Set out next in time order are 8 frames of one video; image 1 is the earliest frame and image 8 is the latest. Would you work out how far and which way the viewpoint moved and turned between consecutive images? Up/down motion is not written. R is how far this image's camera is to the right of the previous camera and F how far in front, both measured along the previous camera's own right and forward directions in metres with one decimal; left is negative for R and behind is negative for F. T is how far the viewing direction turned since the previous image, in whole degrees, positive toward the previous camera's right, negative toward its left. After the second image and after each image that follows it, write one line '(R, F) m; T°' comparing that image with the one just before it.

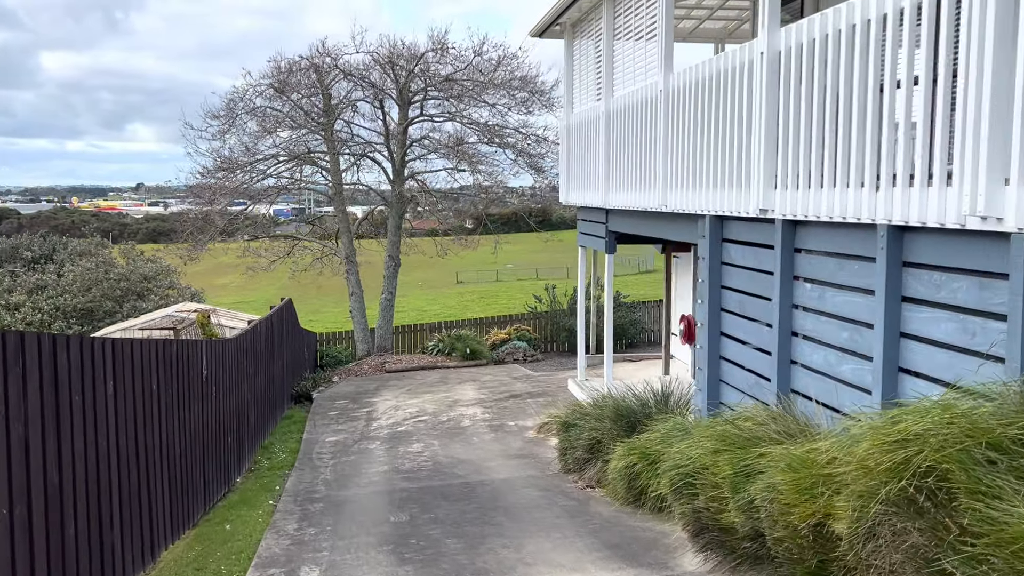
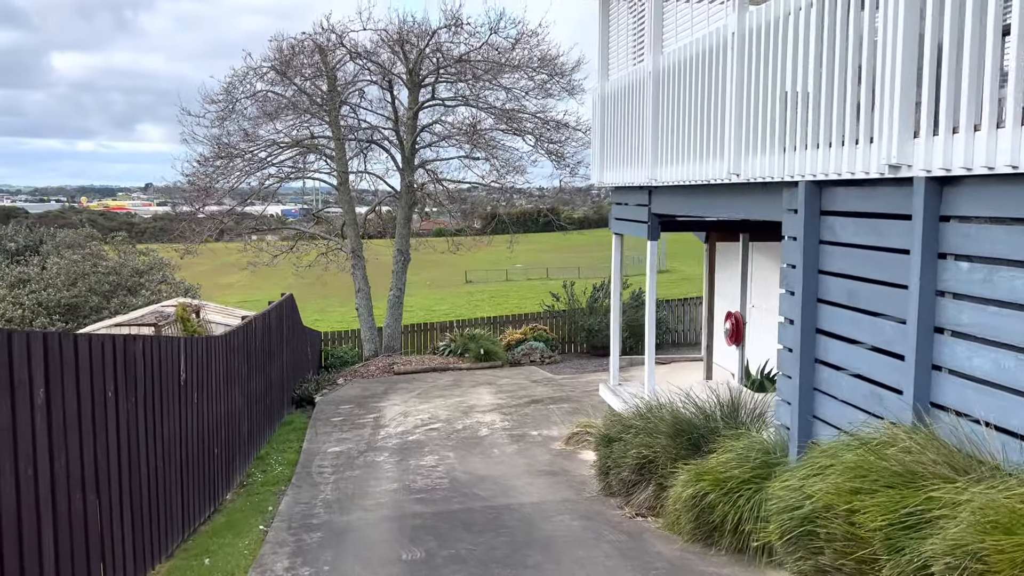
(-0.2, +1.1) m; -1°
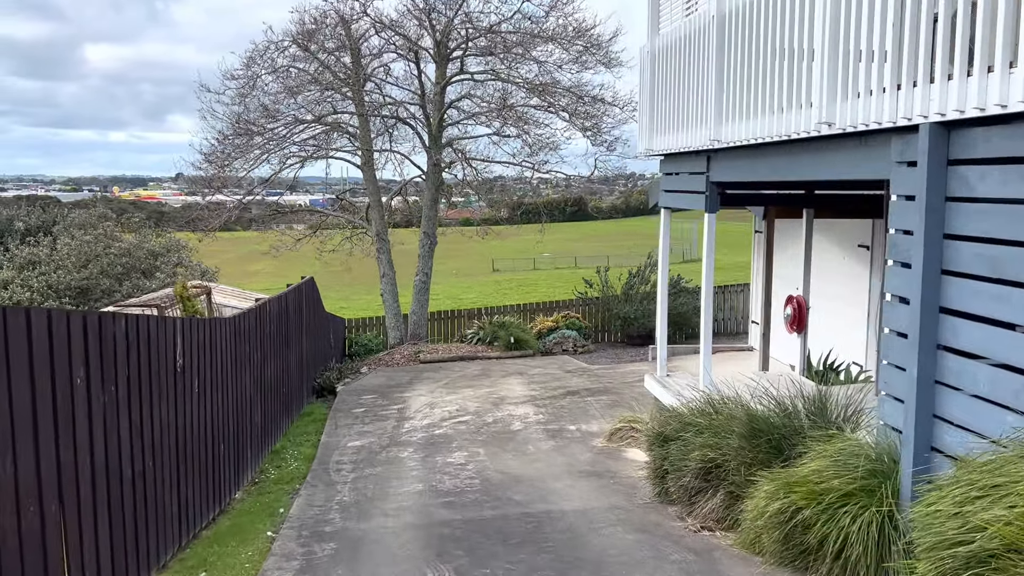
(-0.1, +0.8) m; -2°
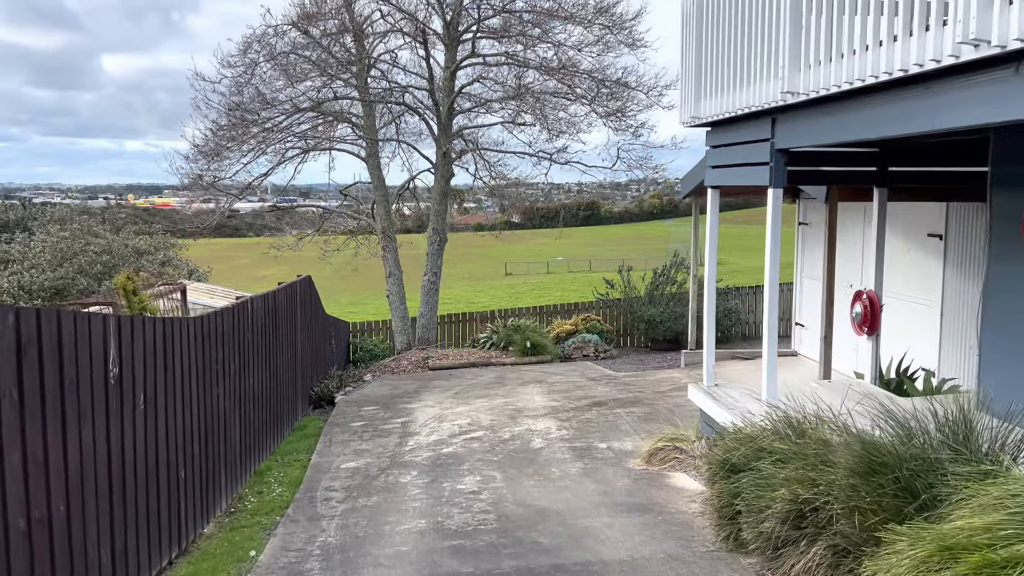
(-0.1, +1.1) m; -1°
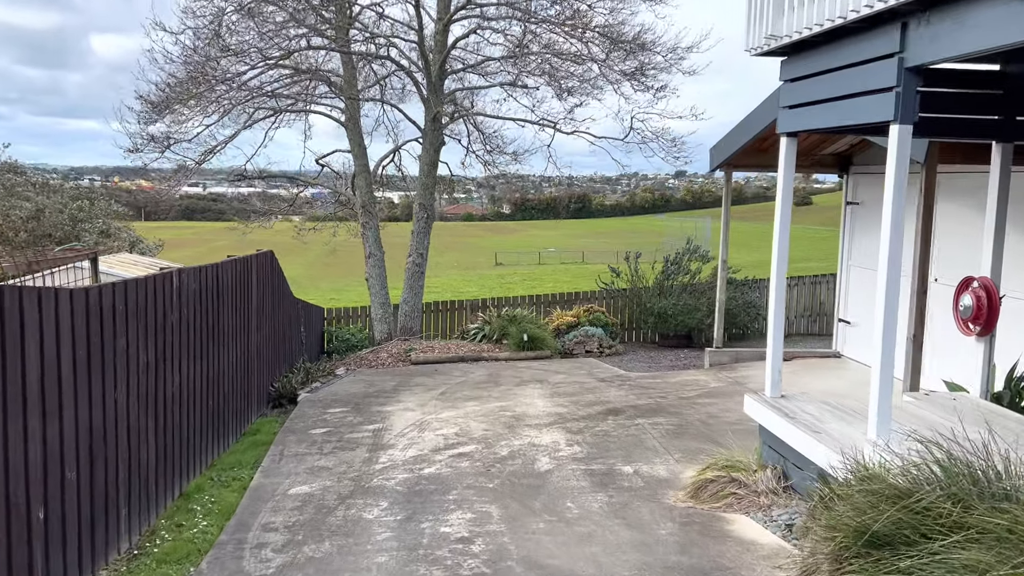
(-0.1, +1.6) m; +1°
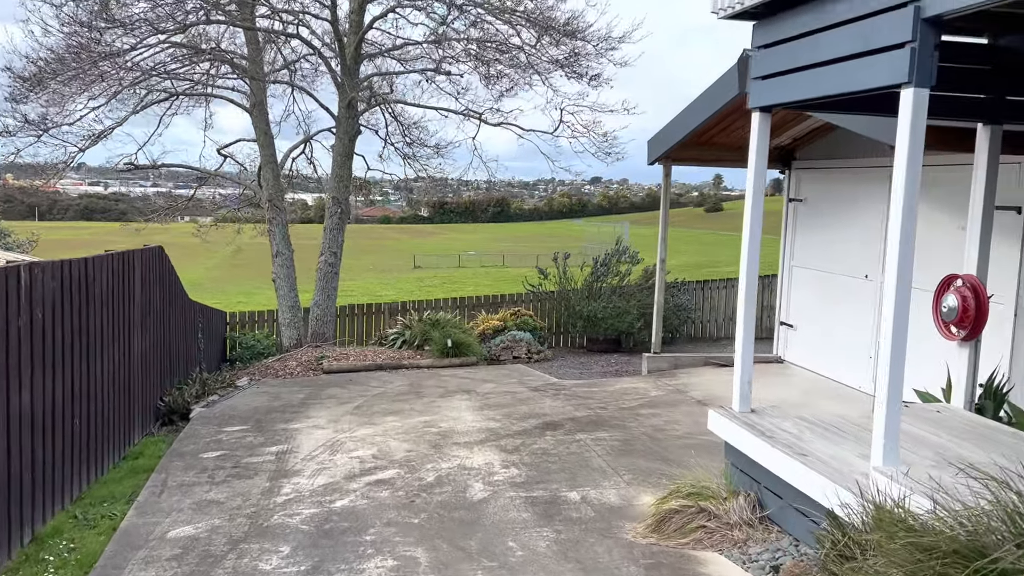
(-0.1, +0.8) m; +6°
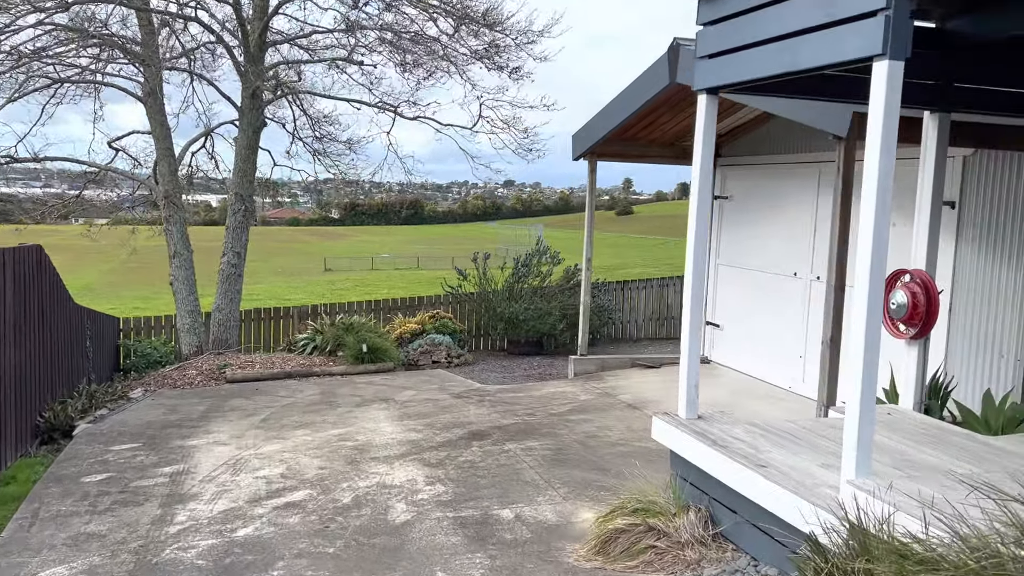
(-0.1, +0.4) m; +6°
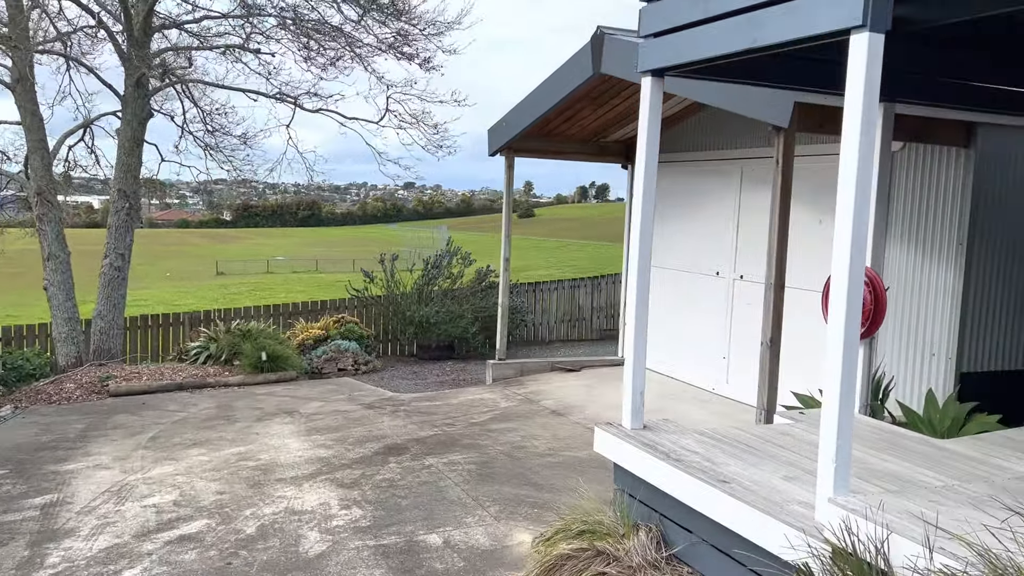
(-0.1, +0.4) m; +7°
